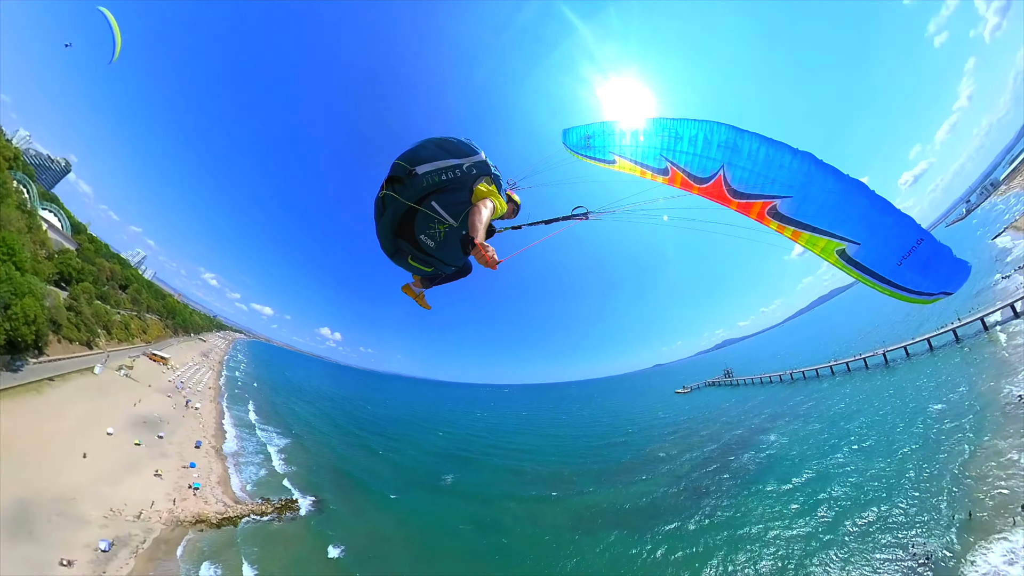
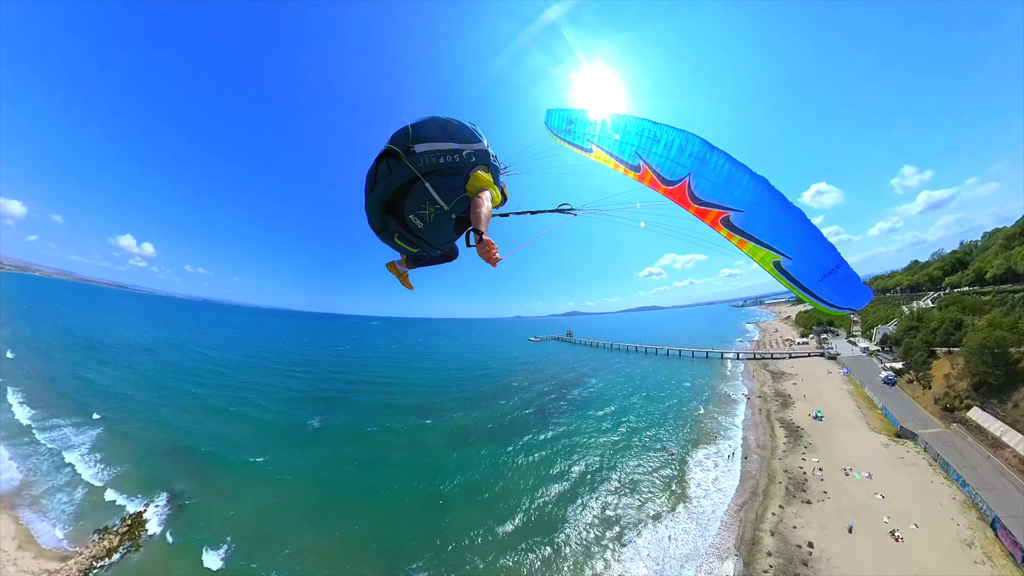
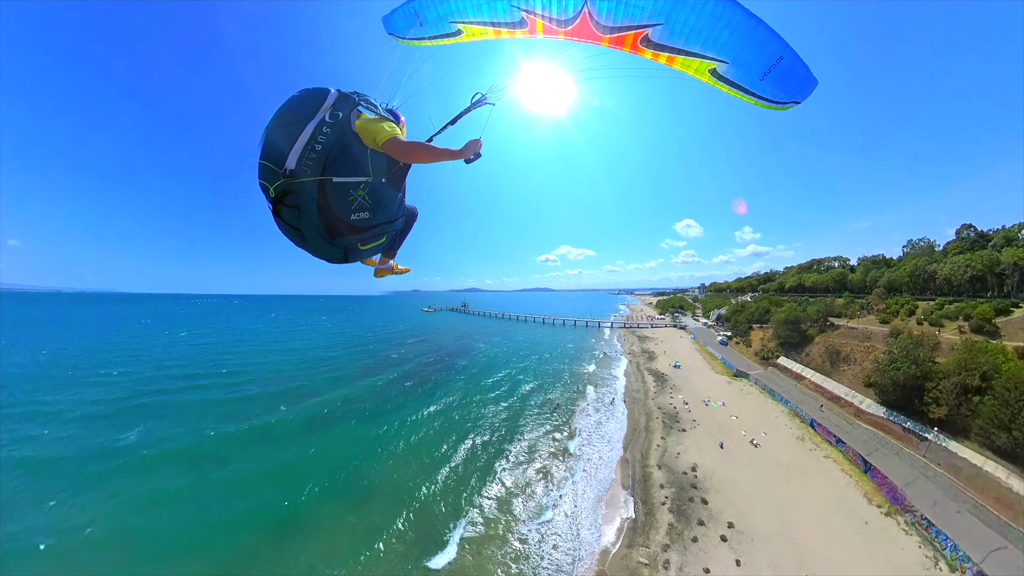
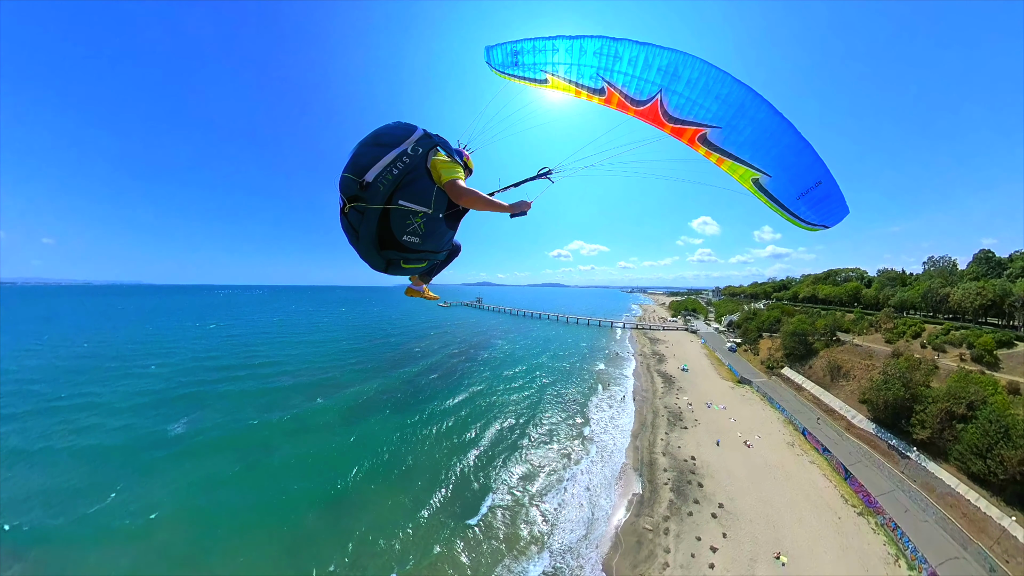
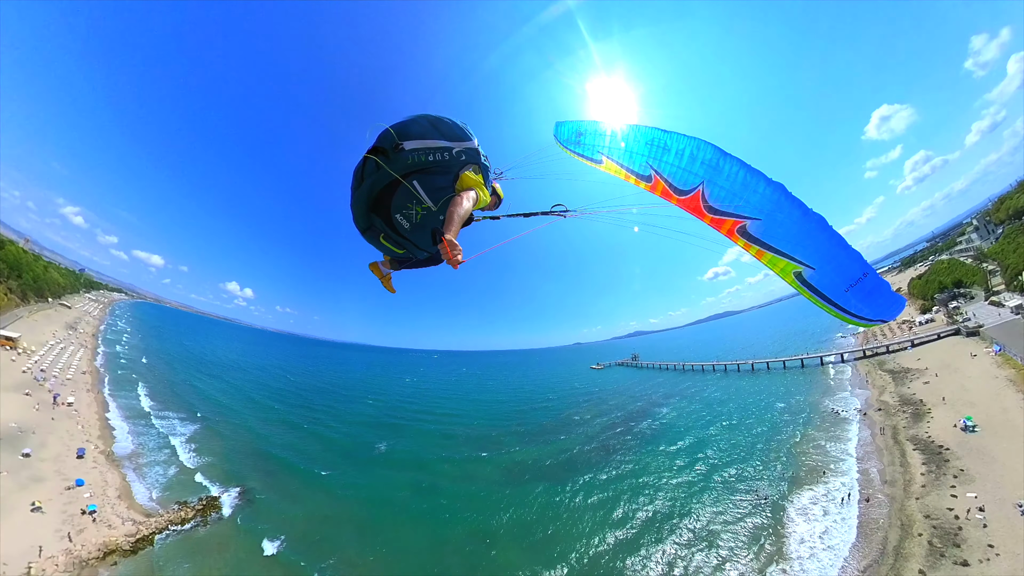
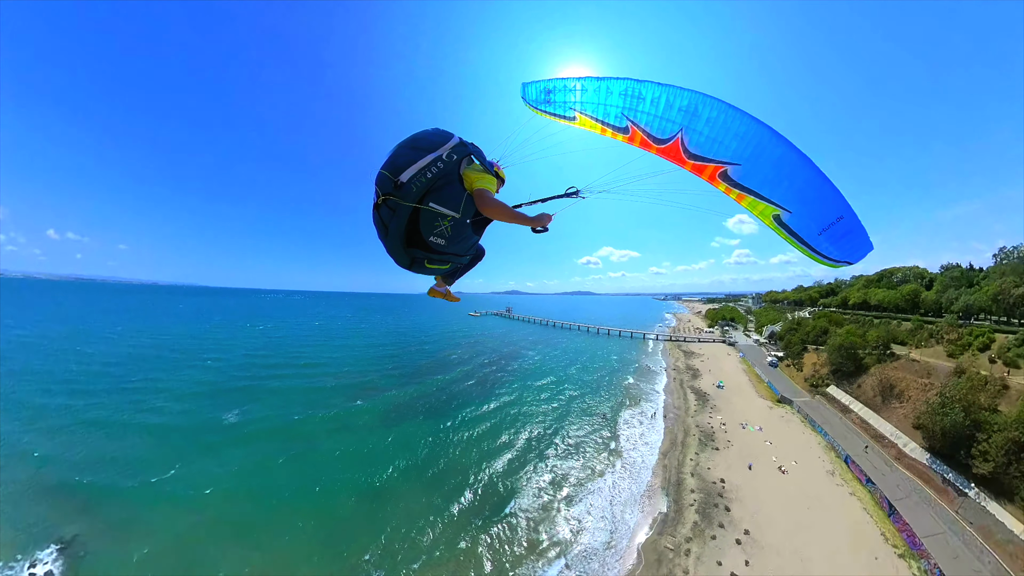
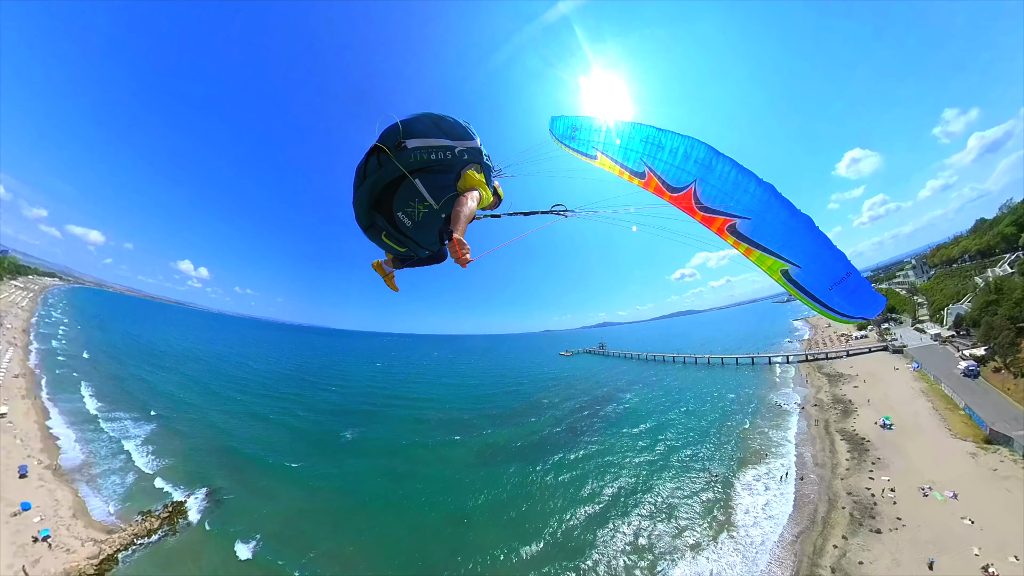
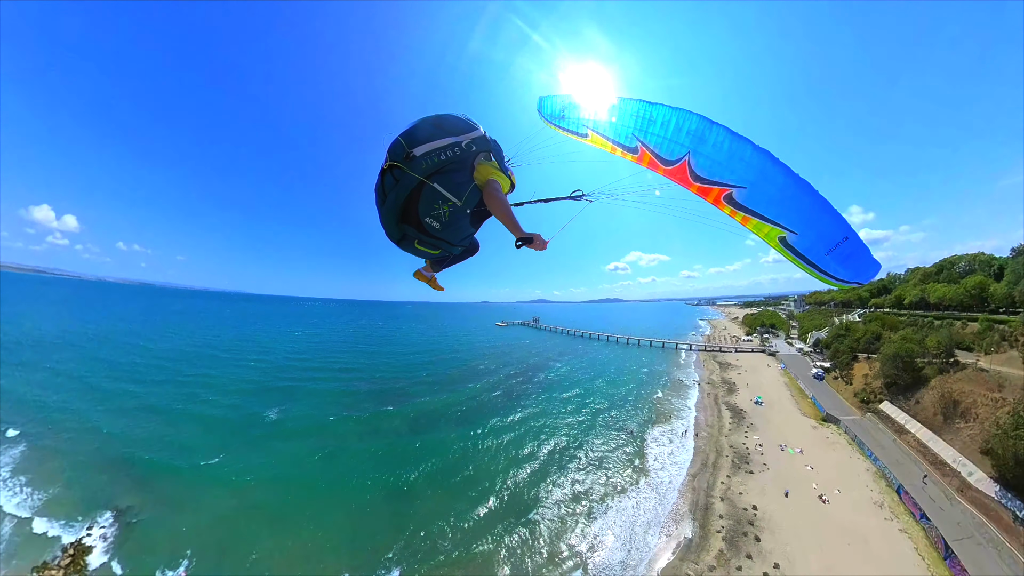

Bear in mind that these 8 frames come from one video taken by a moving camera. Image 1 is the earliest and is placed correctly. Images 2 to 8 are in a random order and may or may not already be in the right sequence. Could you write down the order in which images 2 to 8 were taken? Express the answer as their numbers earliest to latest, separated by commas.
5, 7, 2, 8, 6, 4, 3
